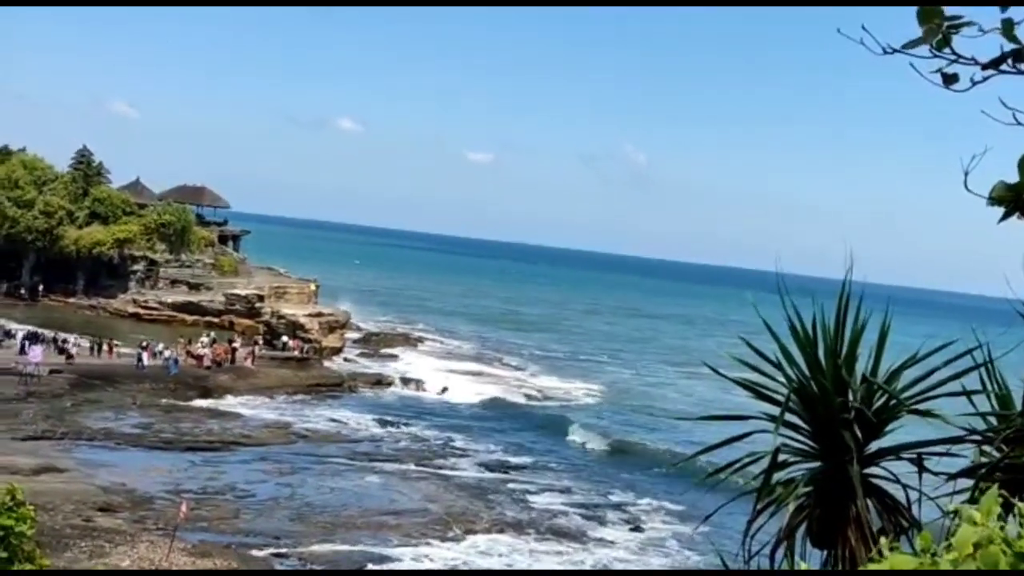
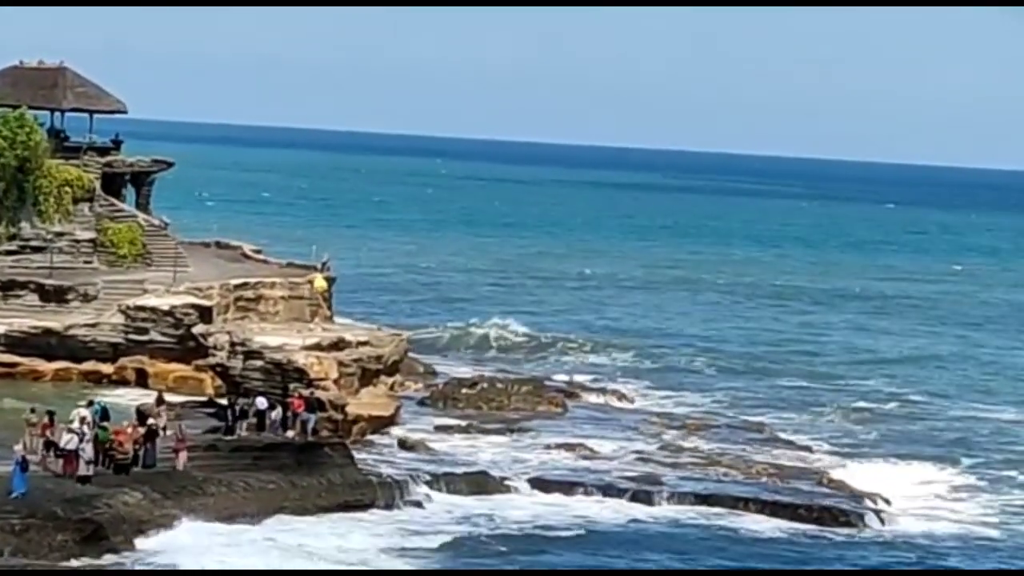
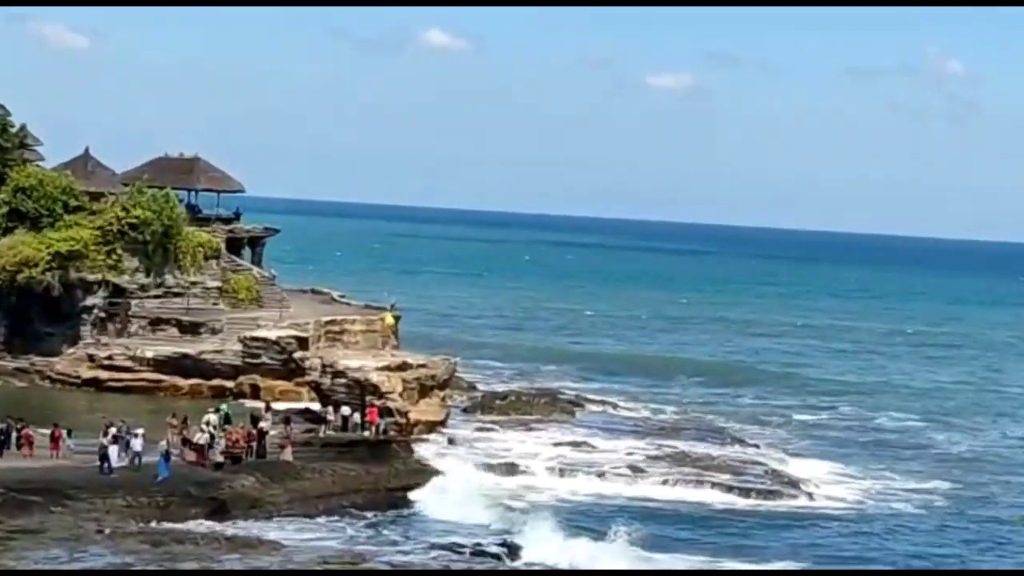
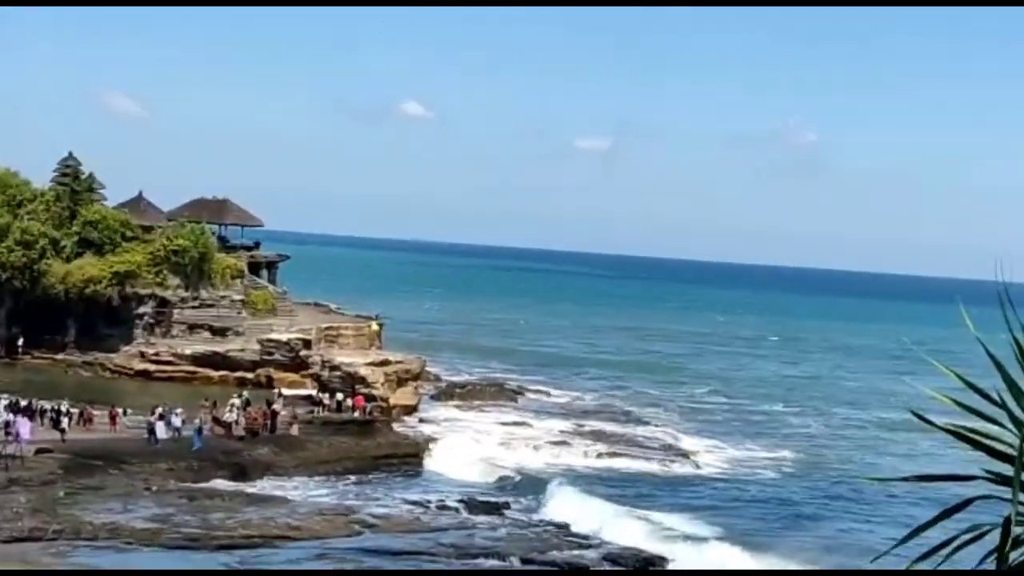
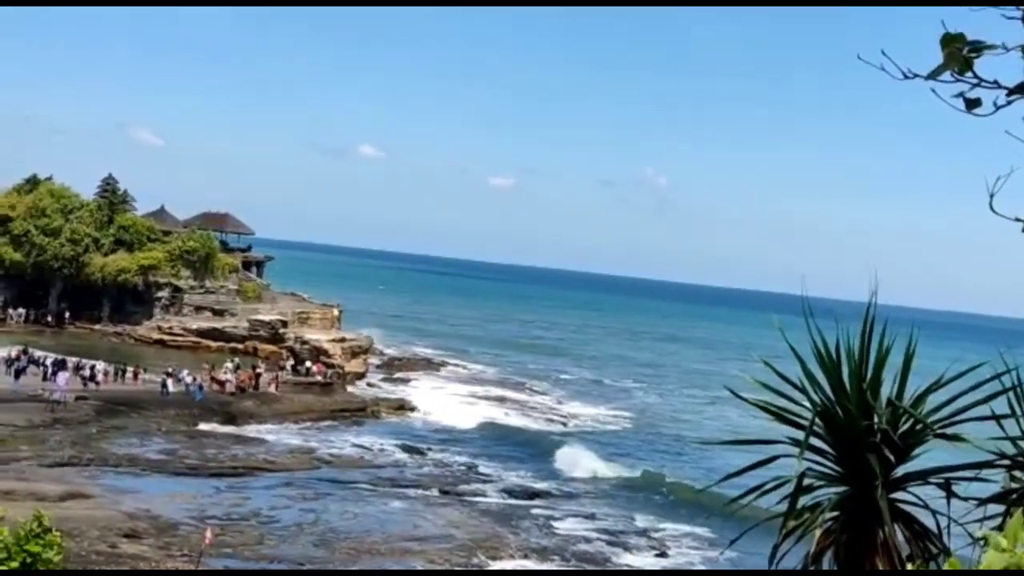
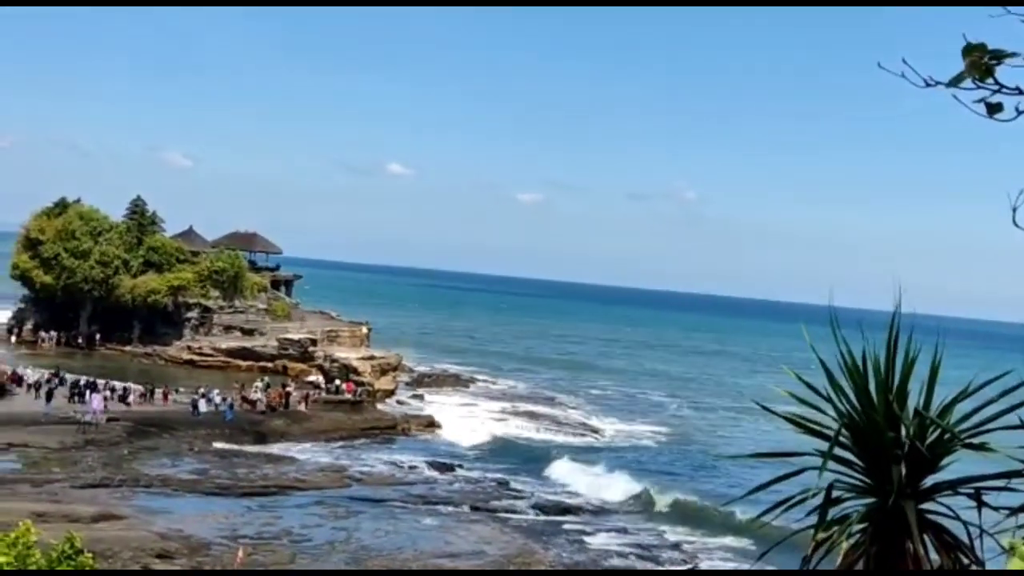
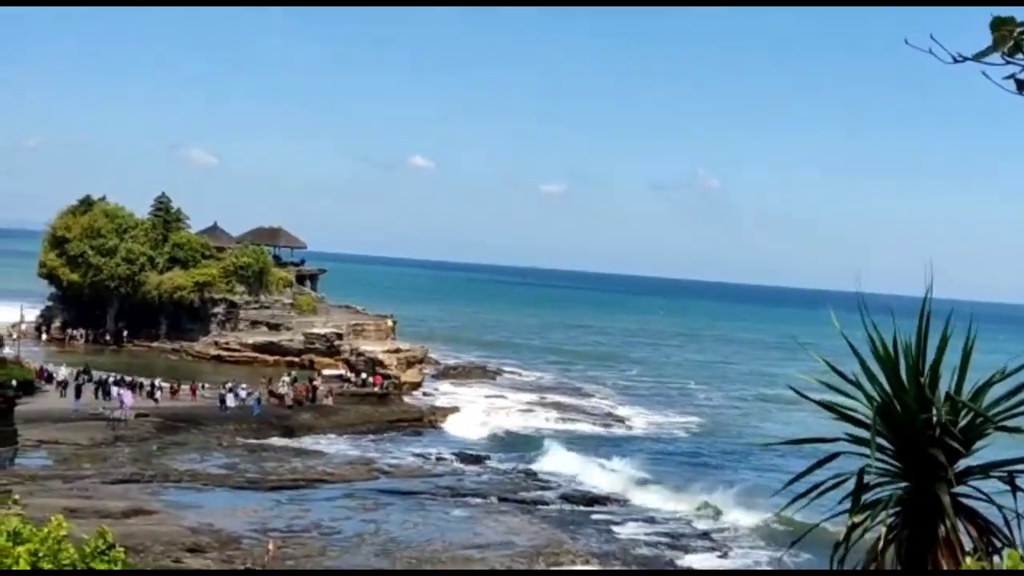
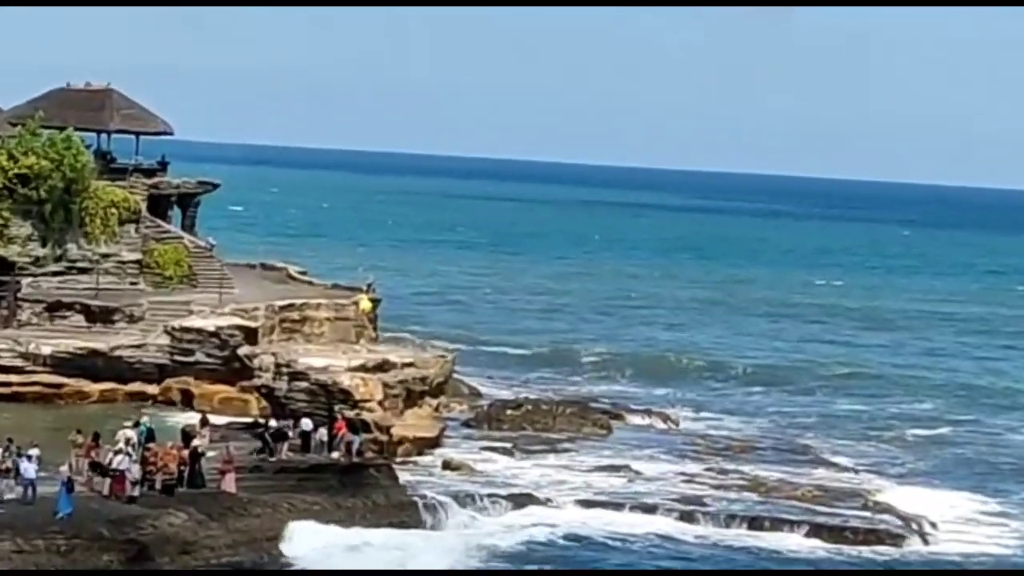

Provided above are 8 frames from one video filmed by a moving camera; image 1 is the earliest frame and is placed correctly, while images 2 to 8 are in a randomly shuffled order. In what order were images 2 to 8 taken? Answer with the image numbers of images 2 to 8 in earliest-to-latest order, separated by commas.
5, 6, 7, 4, 3, 8, 2
